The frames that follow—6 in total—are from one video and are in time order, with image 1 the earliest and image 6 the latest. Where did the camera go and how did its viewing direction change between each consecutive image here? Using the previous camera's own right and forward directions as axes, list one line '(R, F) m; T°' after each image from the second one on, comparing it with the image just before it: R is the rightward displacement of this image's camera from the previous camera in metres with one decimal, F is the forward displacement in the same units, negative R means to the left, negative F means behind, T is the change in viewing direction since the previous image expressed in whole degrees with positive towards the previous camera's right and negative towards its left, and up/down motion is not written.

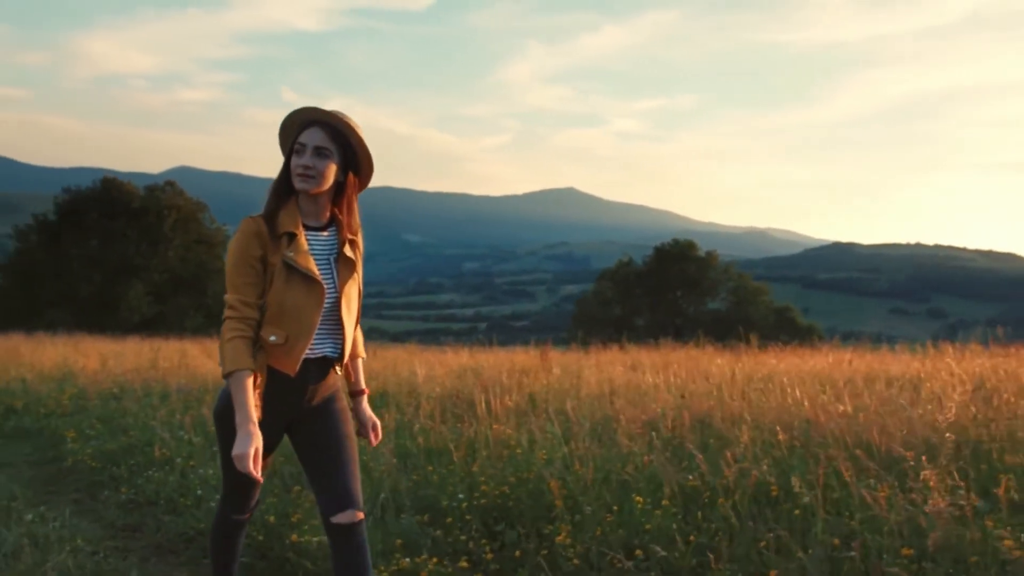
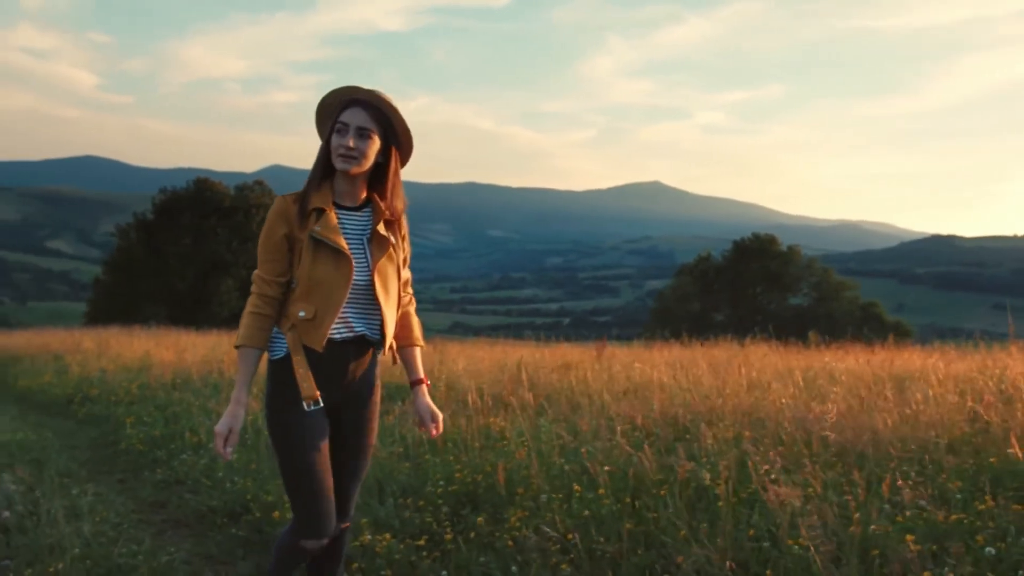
(+0.6, -0.3) m; -6°
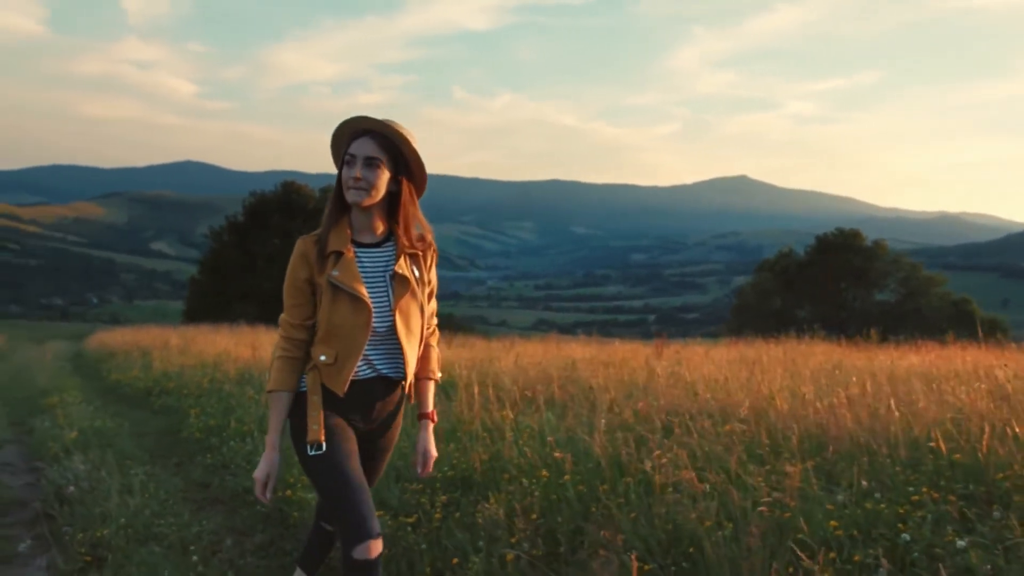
(+0.6, -0.4) m; -6°
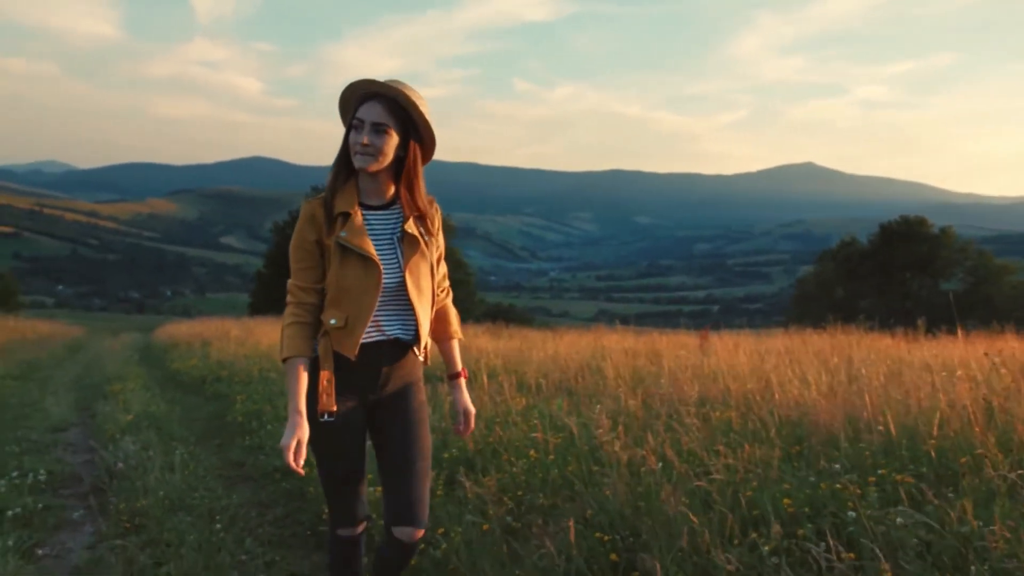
(+0.4, -0.4) m; -4°
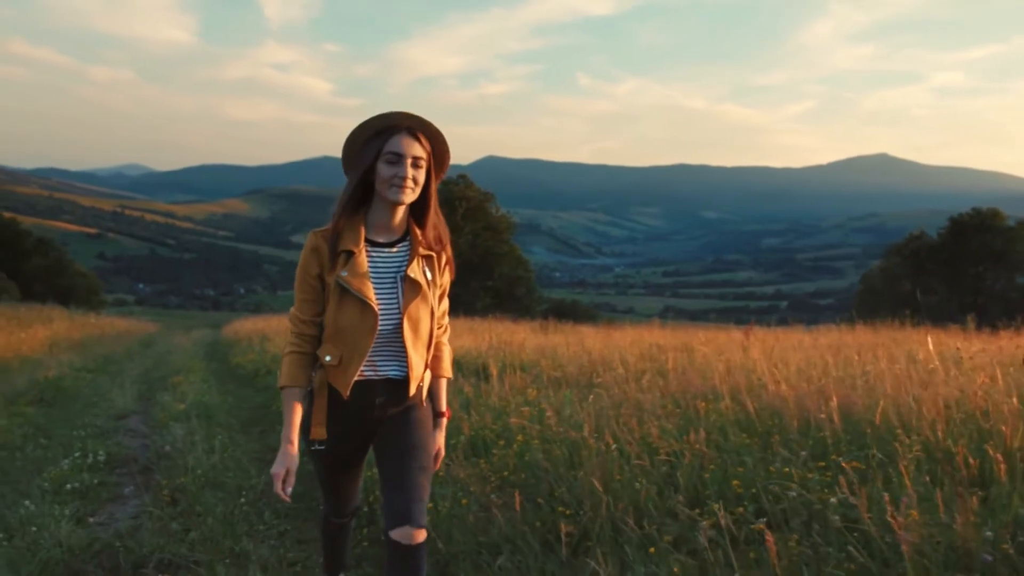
(+0.5, -0.5) m; -4°
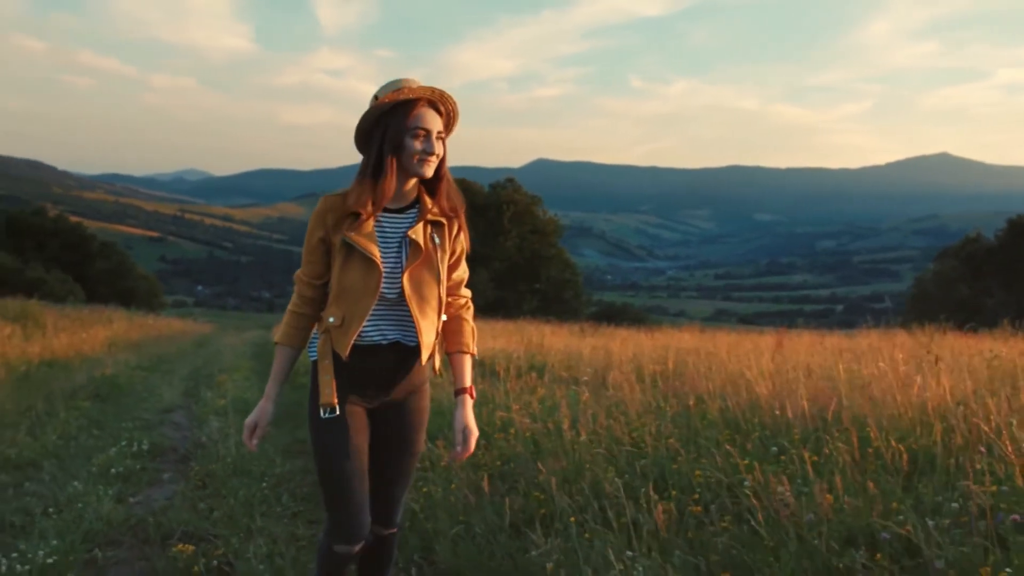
(+0.4, -0.5) m; -4°
